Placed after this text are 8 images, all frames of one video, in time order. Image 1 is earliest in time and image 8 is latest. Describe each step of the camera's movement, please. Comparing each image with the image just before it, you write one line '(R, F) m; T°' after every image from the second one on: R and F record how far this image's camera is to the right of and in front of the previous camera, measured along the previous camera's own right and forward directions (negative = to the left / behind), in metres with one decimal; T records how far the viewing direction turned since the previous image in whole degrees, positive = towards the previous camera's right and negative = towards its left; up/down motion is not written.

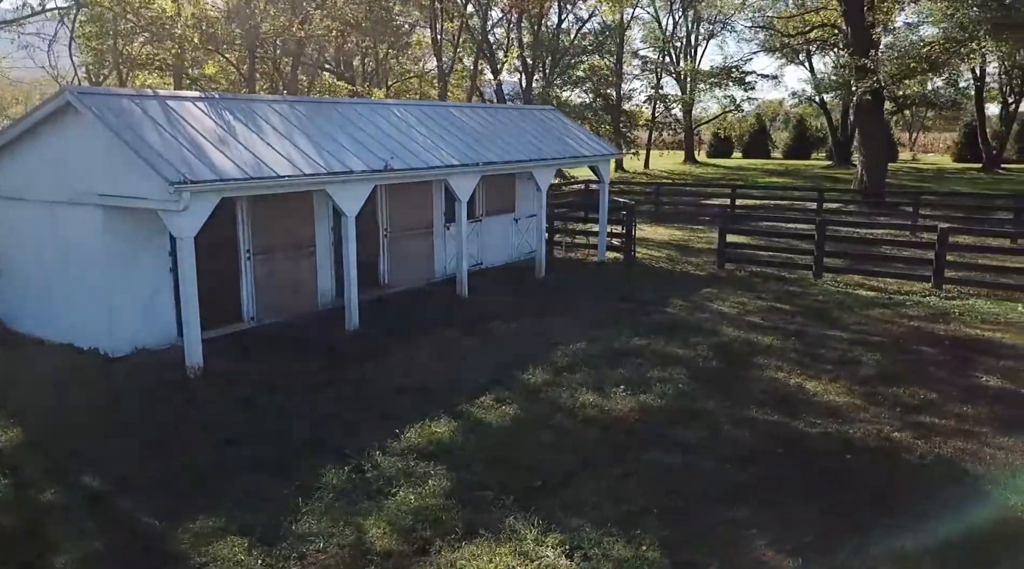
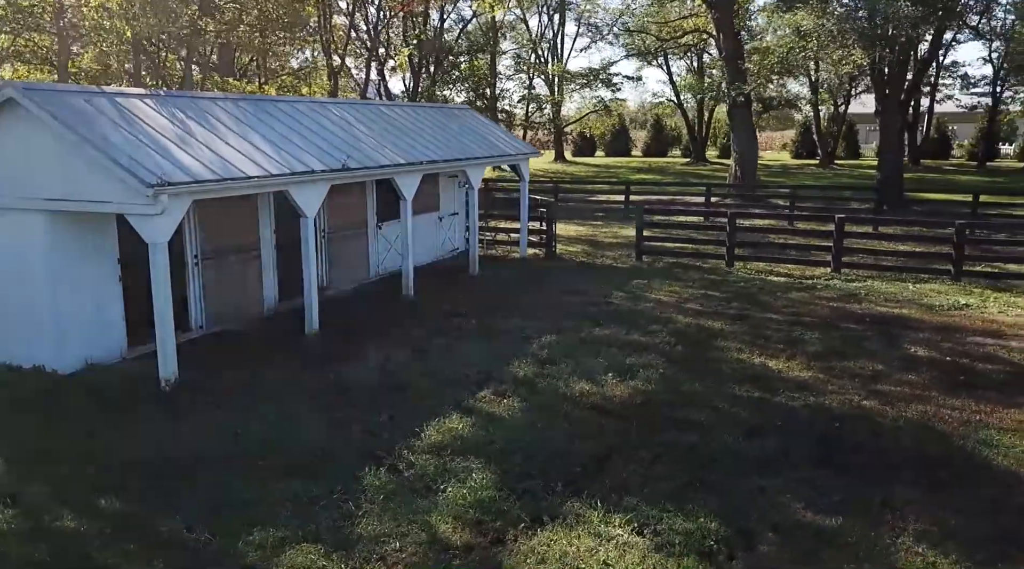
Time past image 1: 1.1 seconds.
(-1.7, -0.1) m; +12°
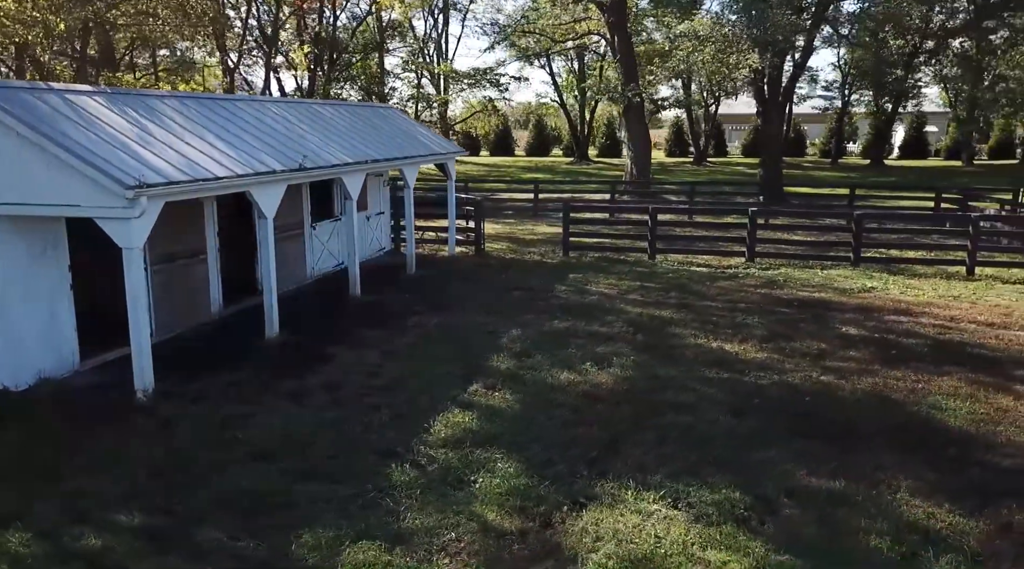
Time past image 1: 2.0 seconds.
(-1.4, -0.1) m; +11°
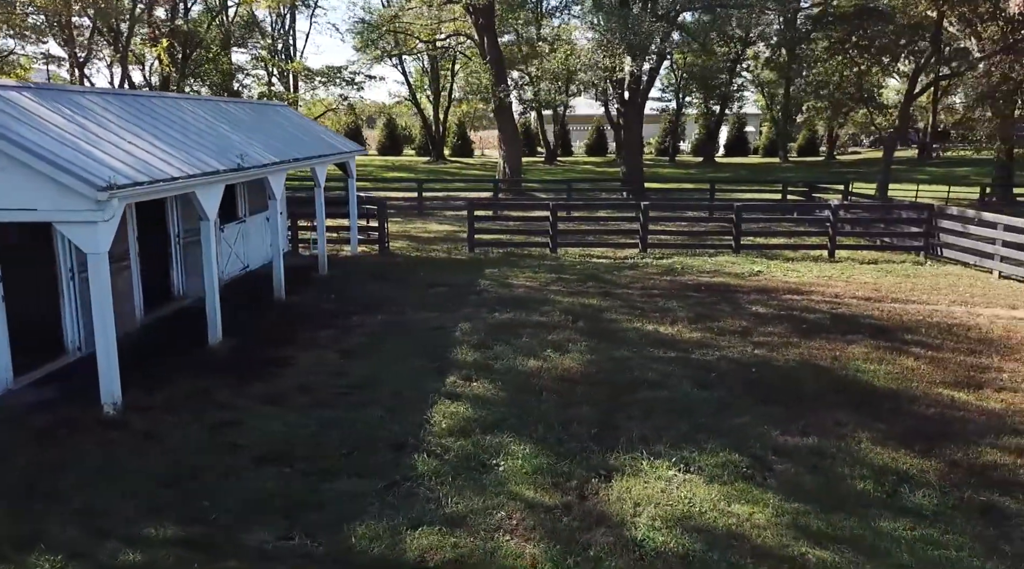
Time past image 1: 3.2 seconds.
(-1.7, -0.2) m; +13°
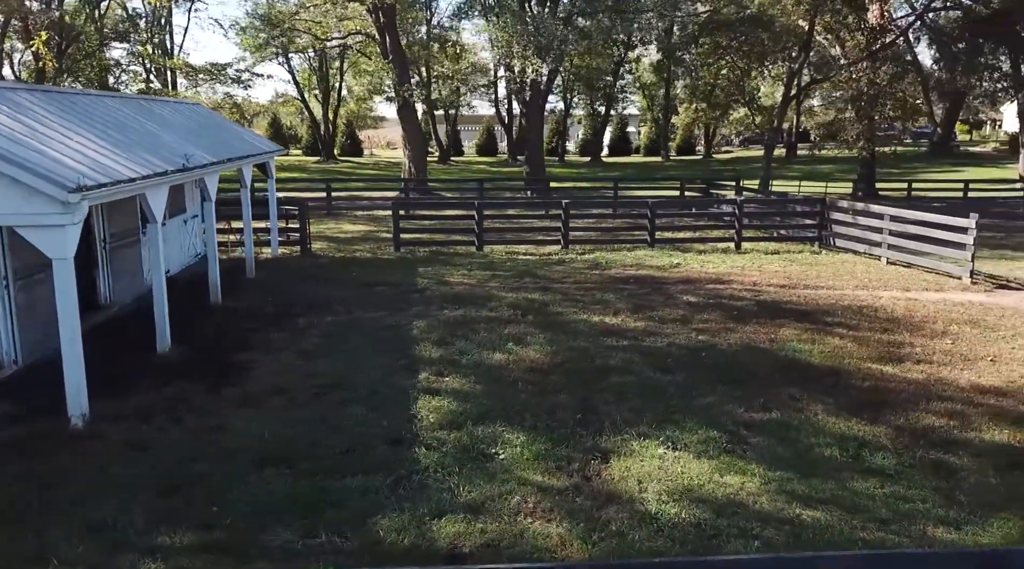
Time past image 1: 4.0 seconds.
(-1.1, -0.1) m; +9°
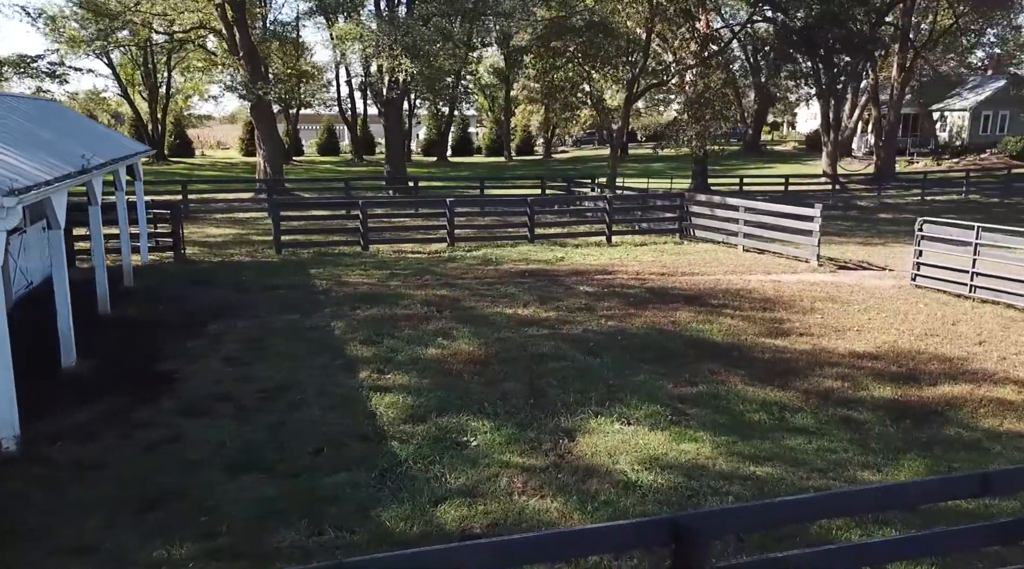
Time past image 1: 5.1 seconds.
(-1.4, -0.1) m; +13°
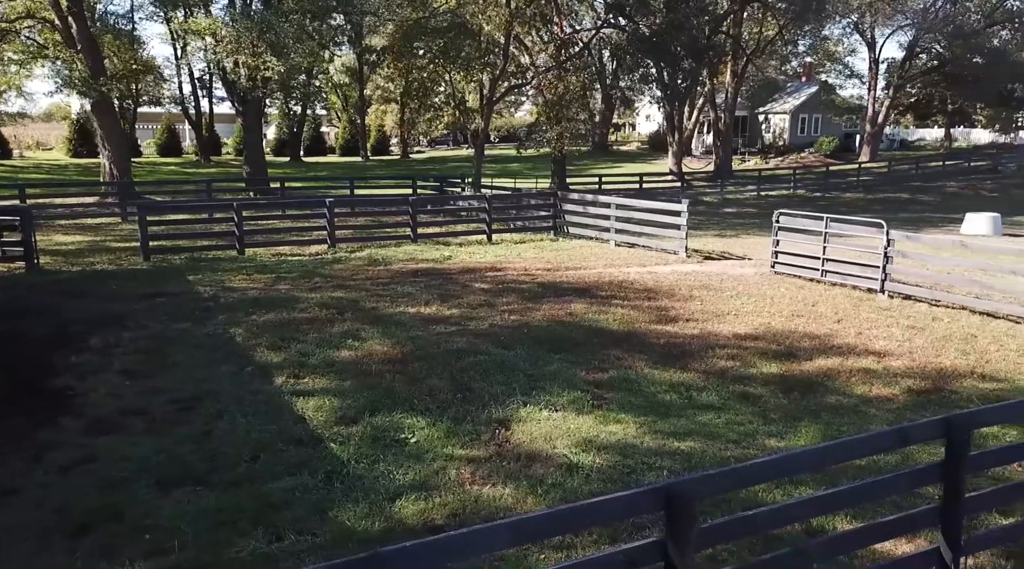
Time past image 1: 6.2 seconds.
(-0.9, -0.1) m; +11°
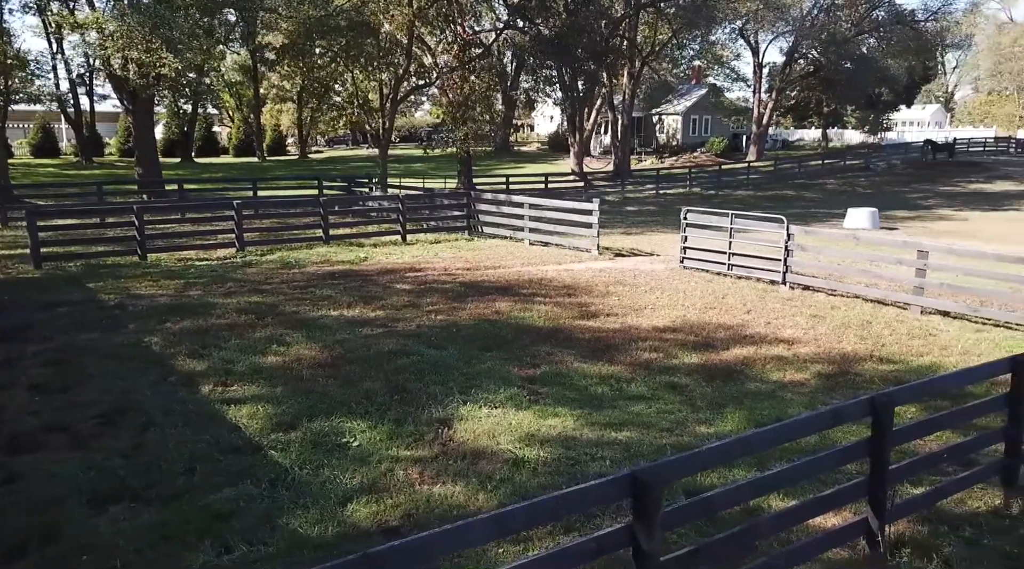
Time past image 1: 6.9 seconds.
(-0.4, 0.0) m; +7°
